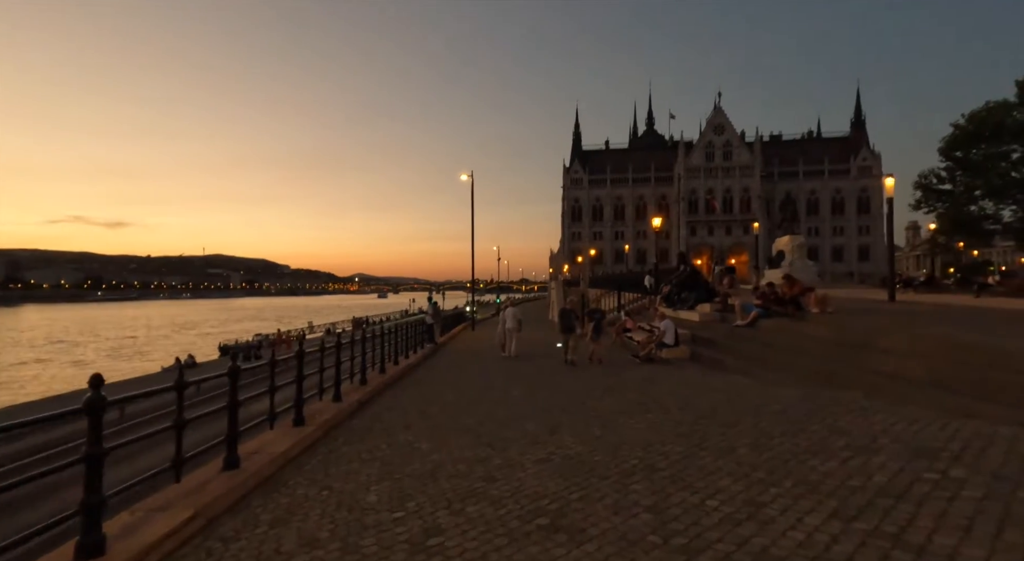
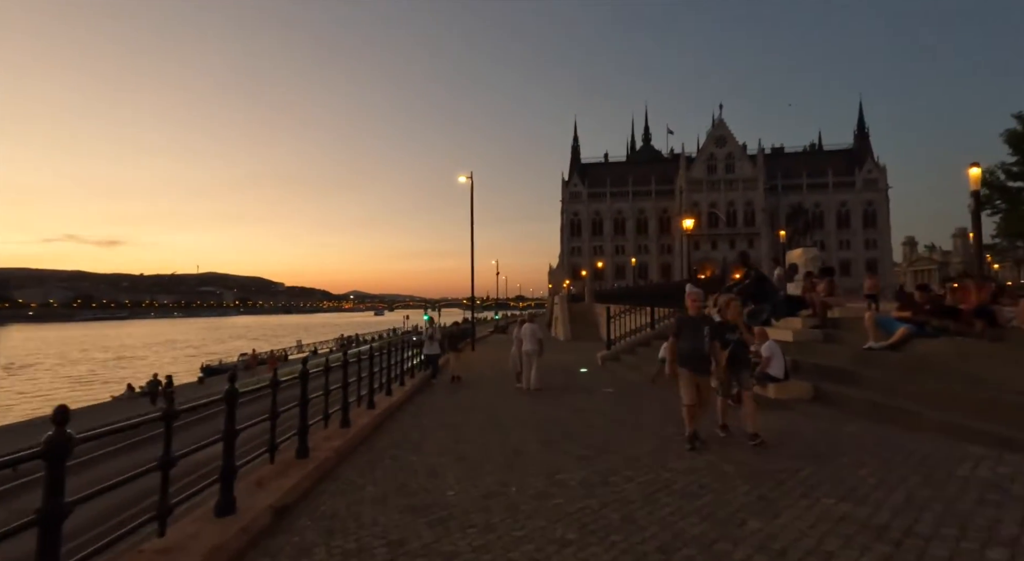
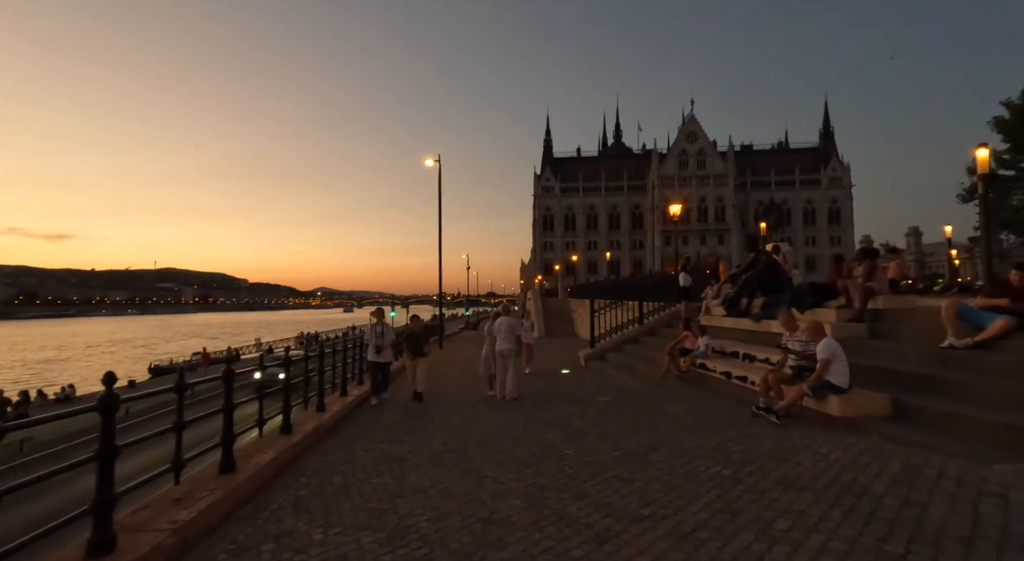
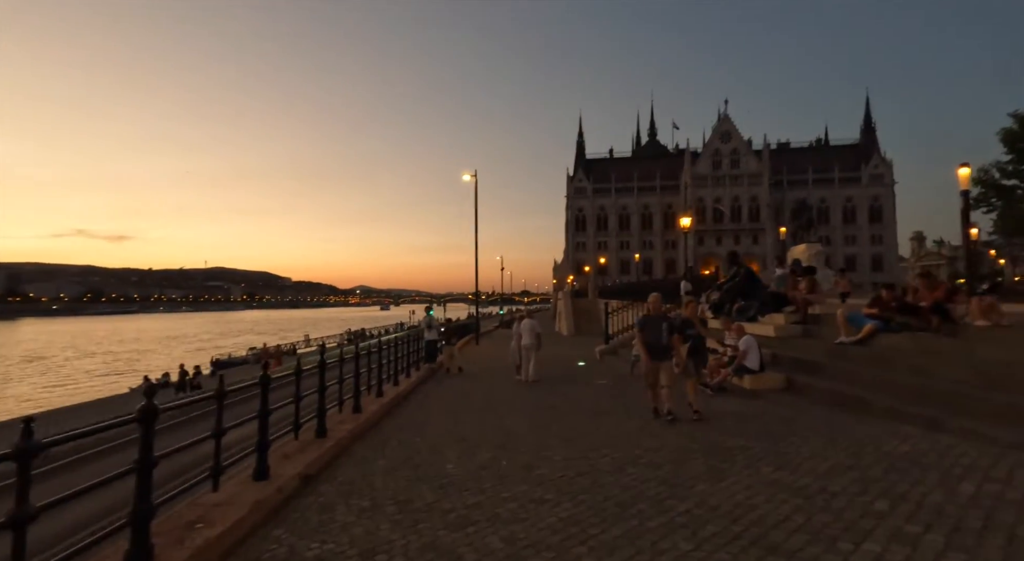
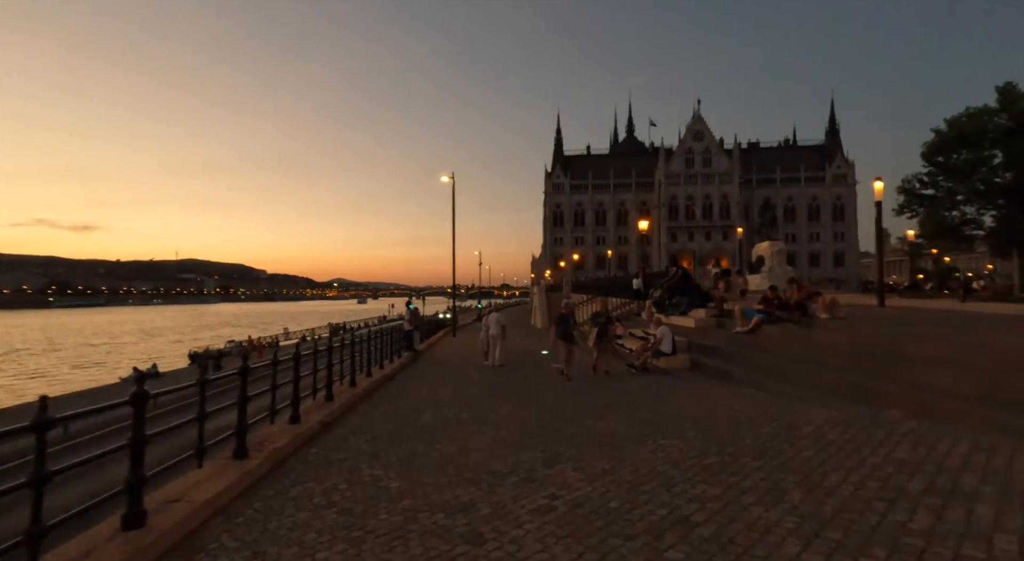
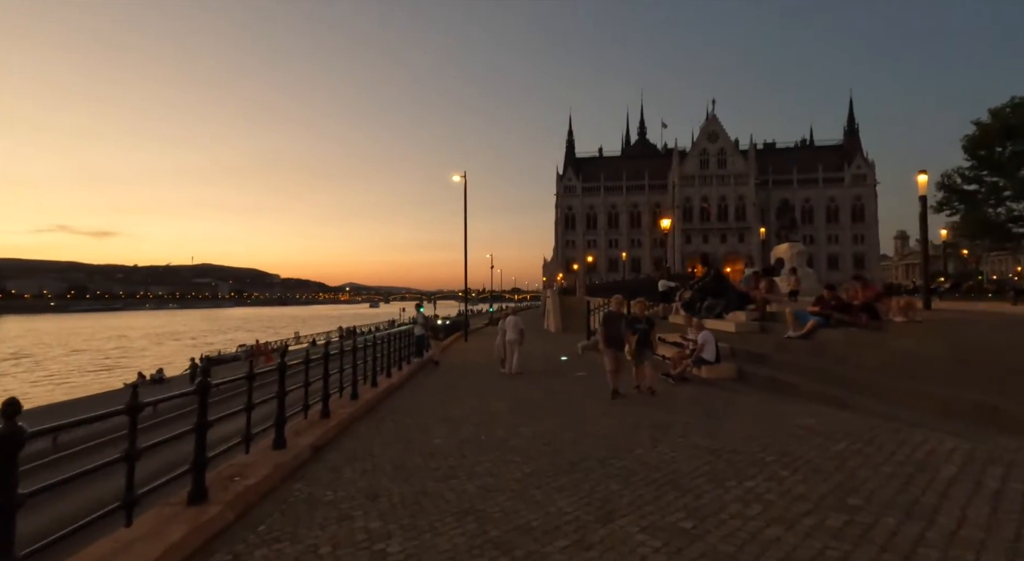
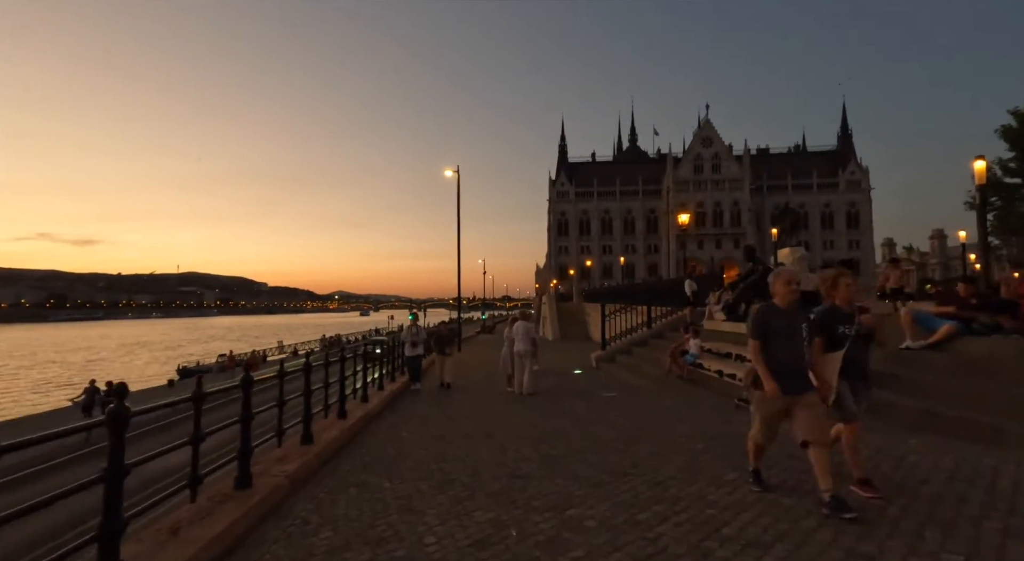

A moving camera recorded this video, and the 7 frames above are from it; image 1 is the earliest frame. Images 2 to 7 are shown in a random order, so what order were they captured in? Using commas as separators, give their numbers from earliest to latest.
5, 6, 4, 2, 7, 3
